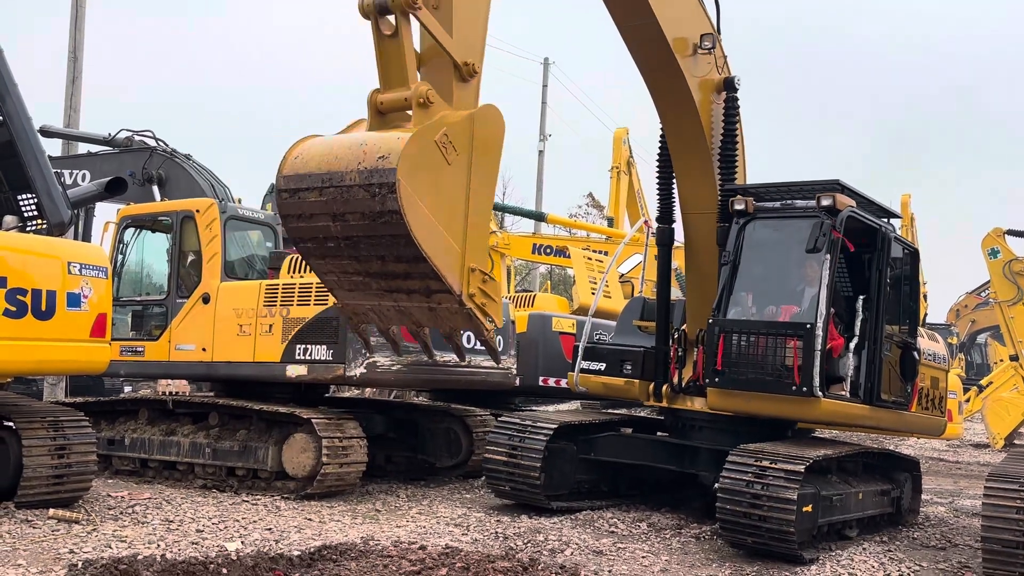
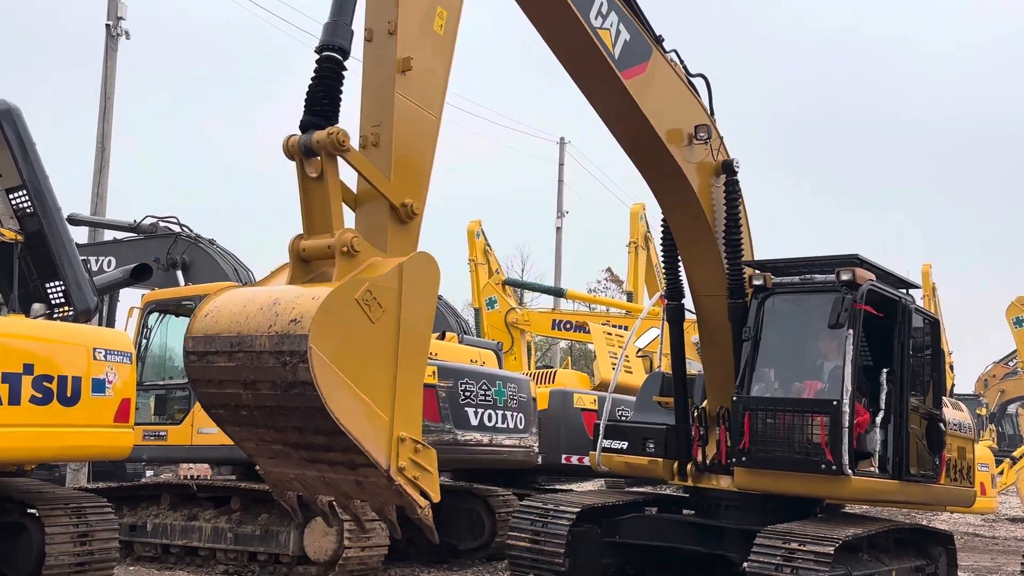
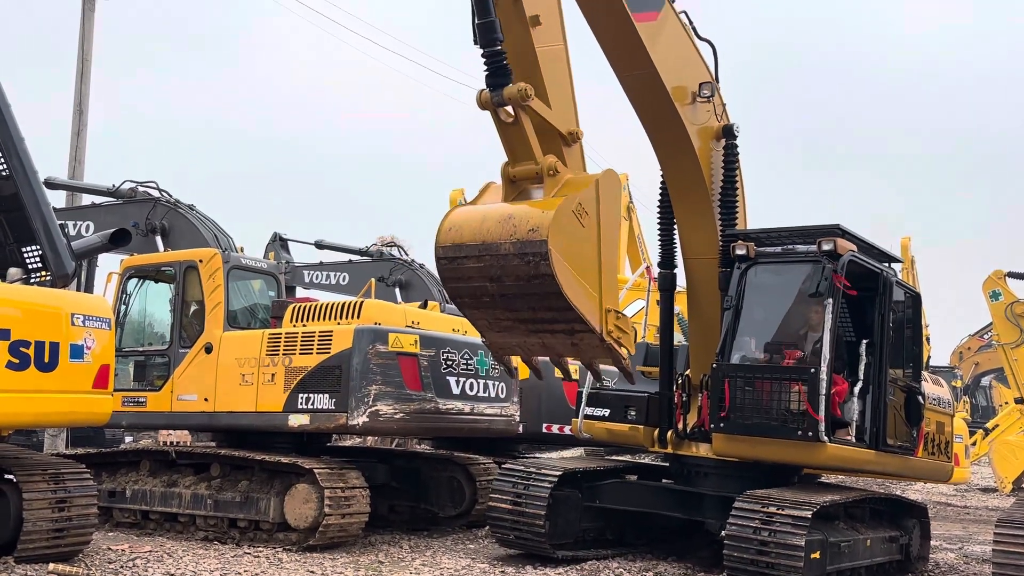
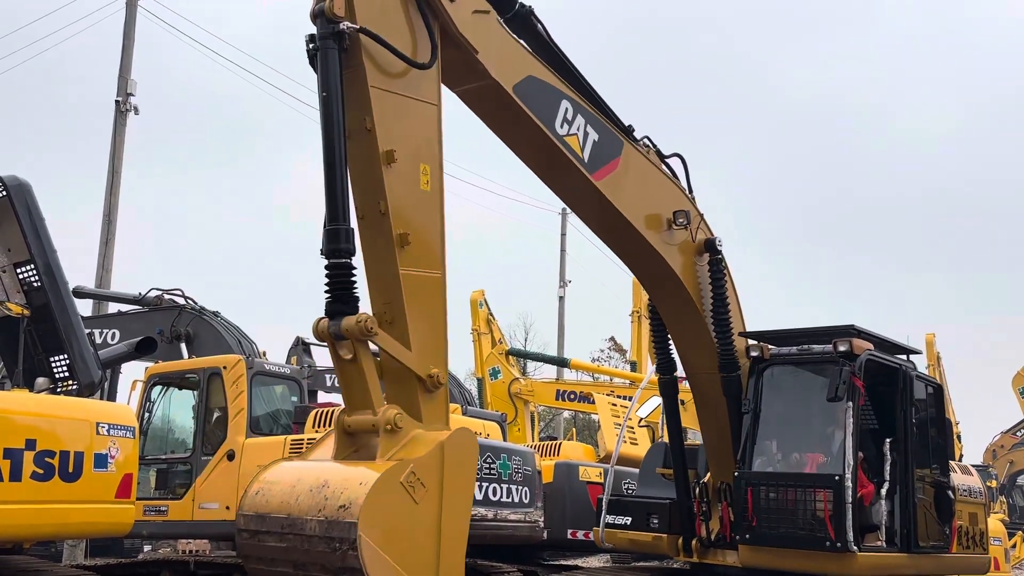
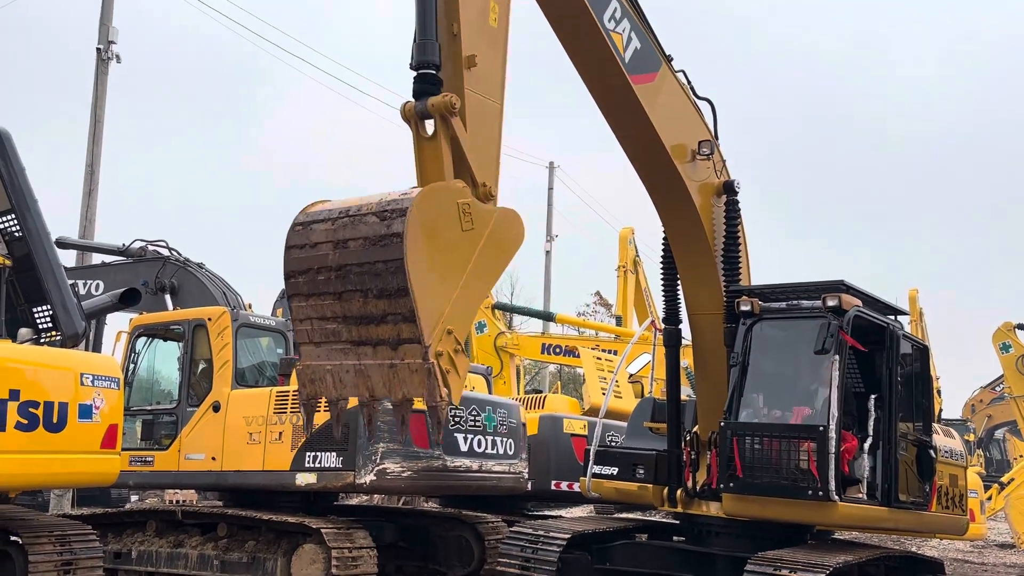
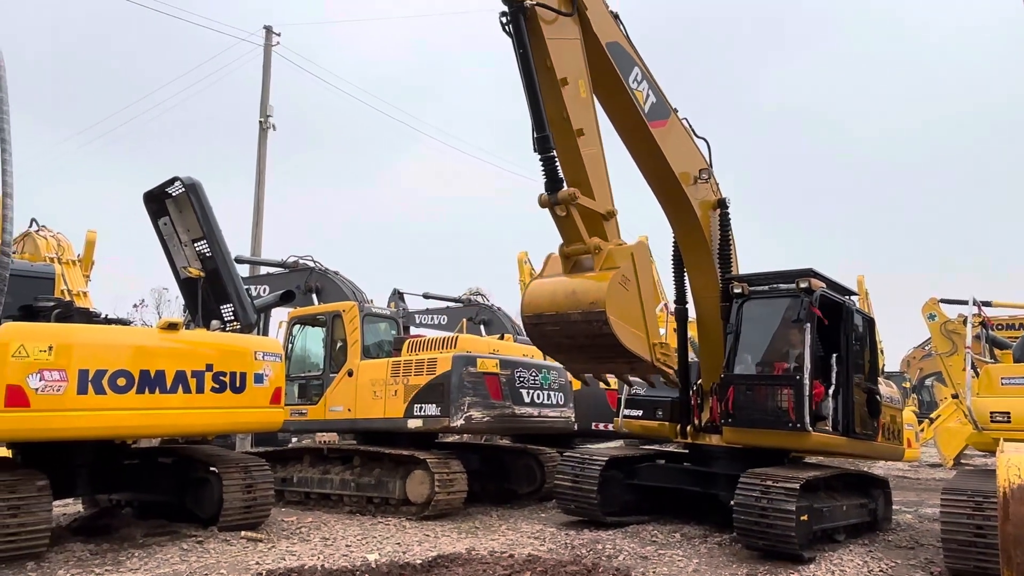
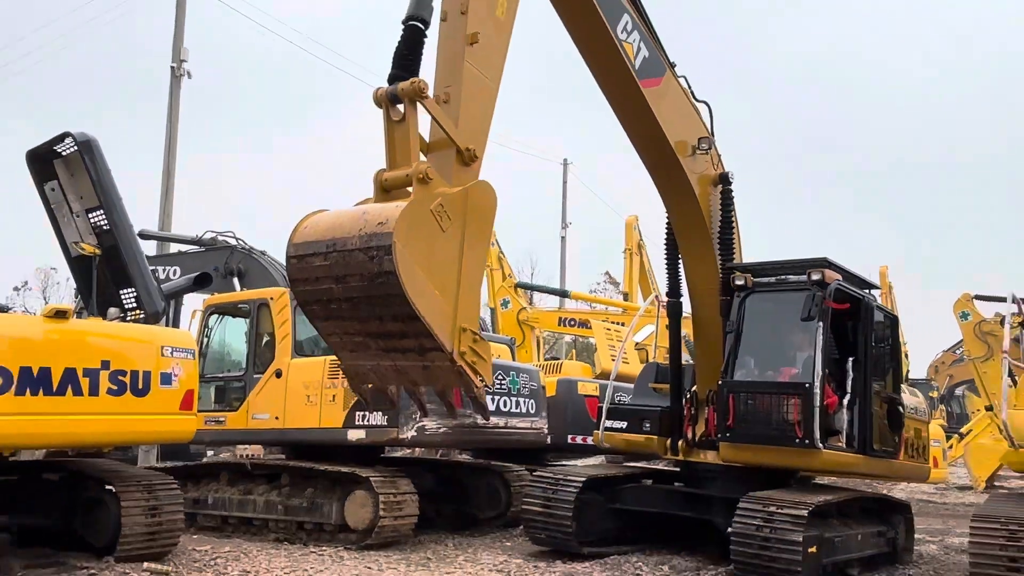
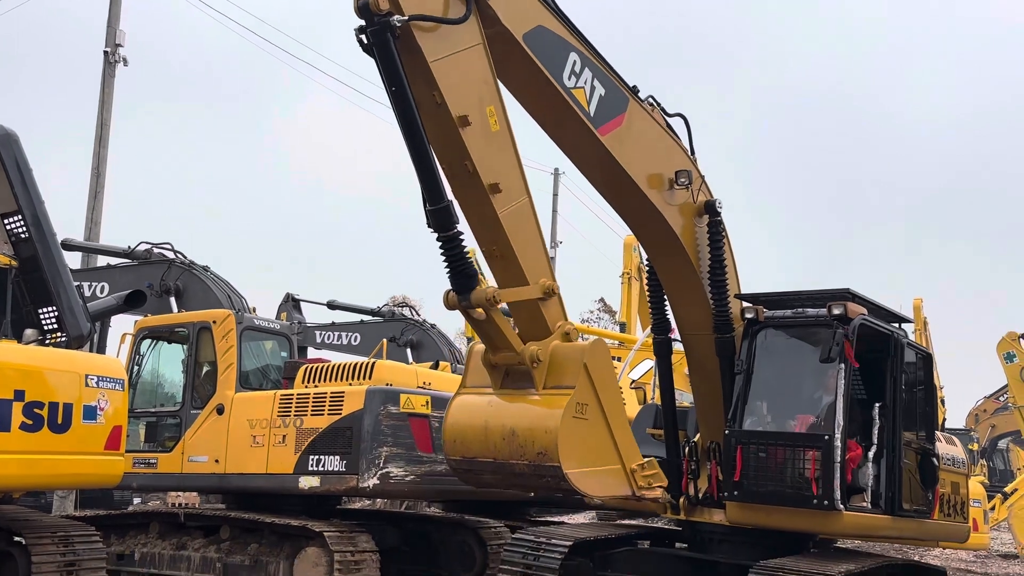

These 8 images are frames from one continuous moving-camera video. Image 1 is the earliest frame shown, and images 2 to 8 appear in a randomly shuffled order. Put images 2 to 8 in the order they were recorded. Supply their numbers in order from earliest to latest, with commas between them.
3, 5, 4, 8, 2, 7, 6
